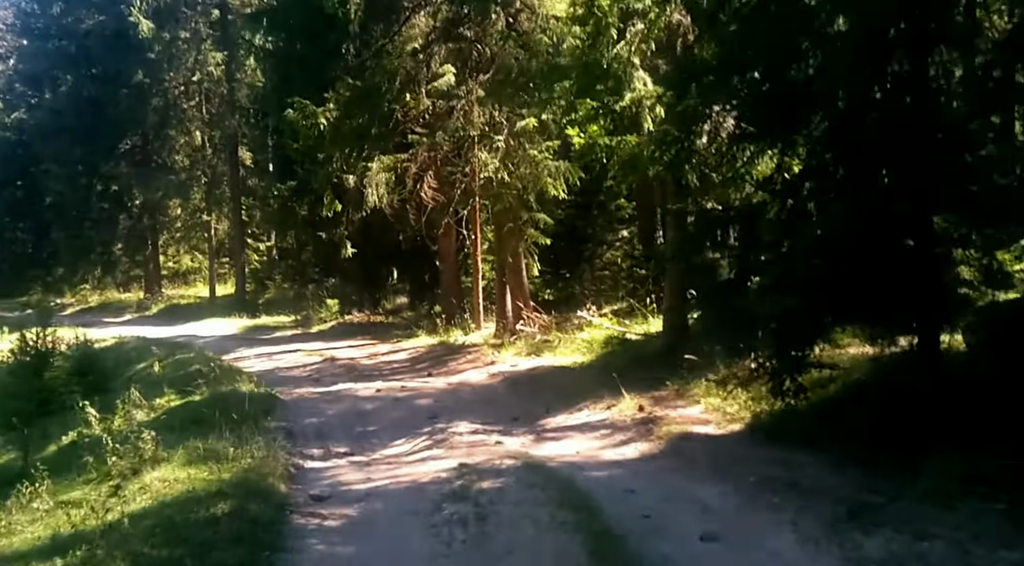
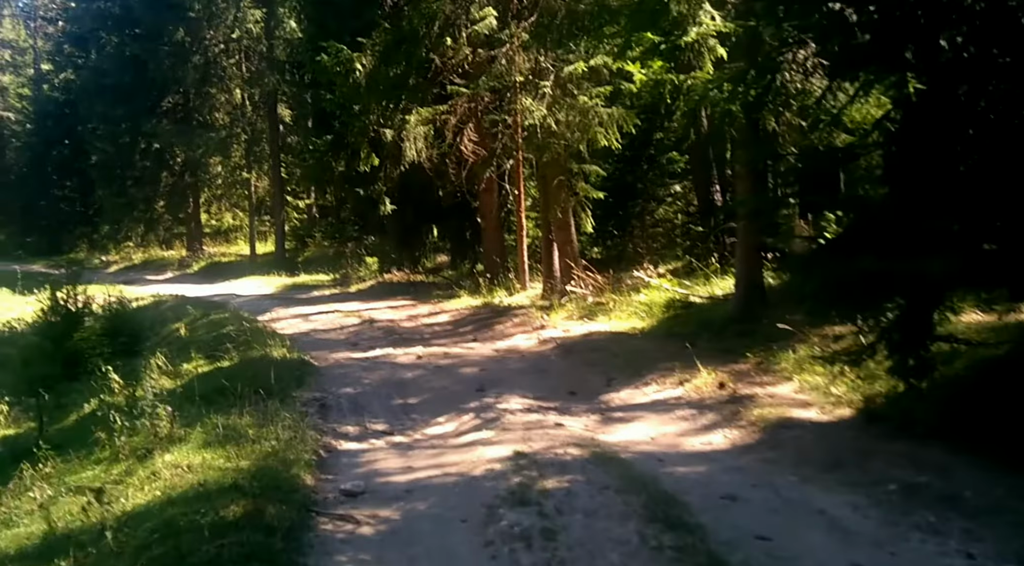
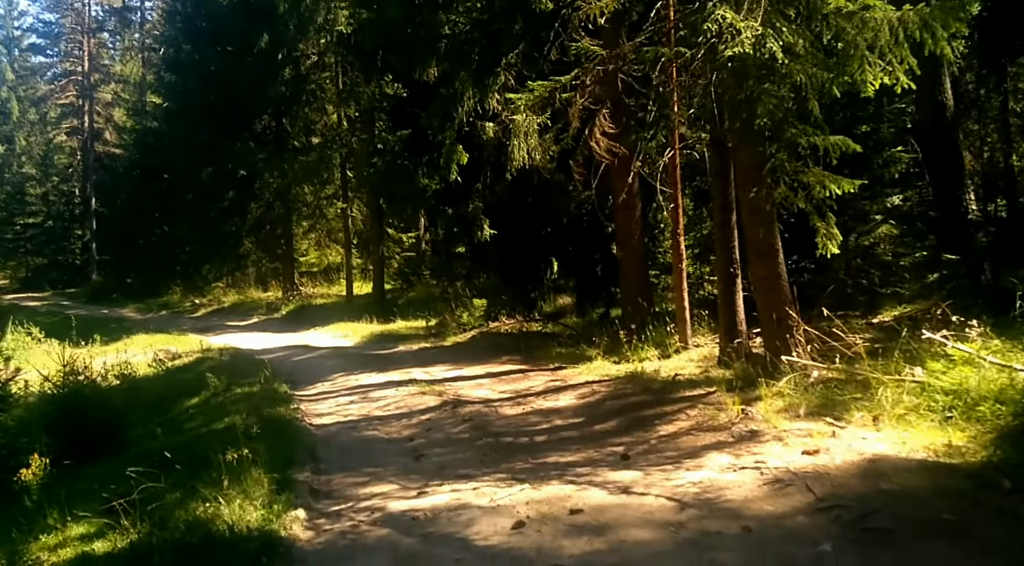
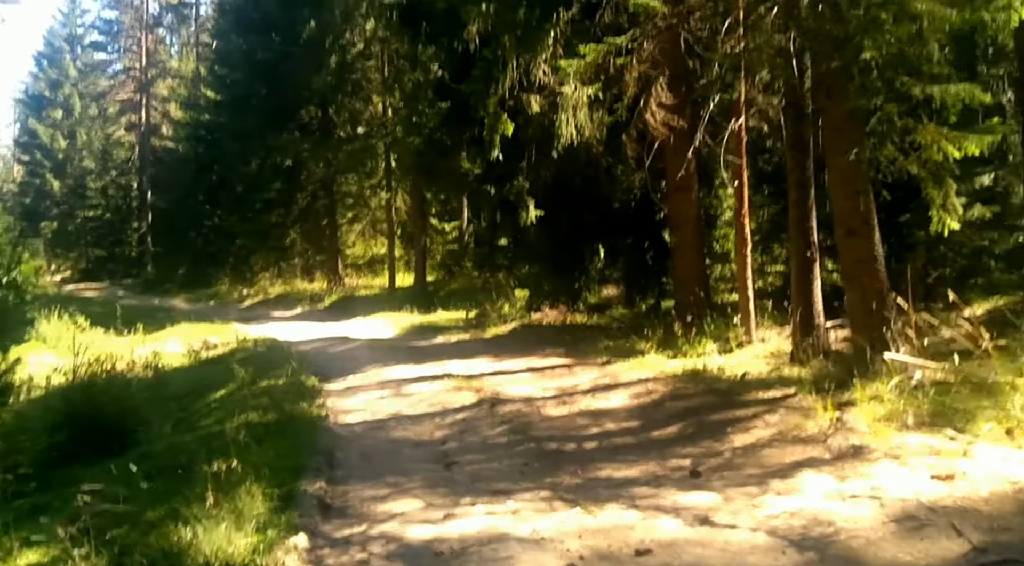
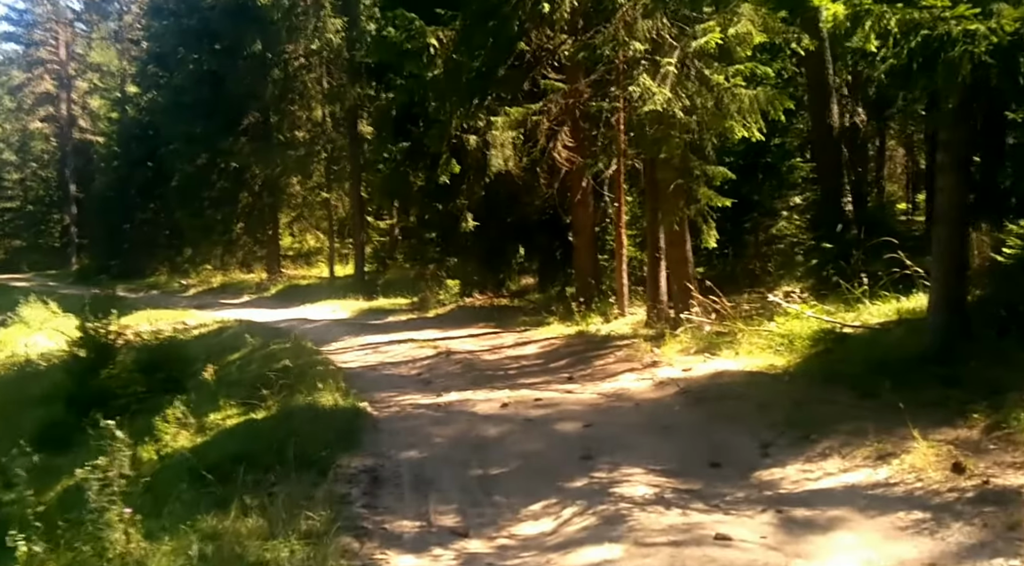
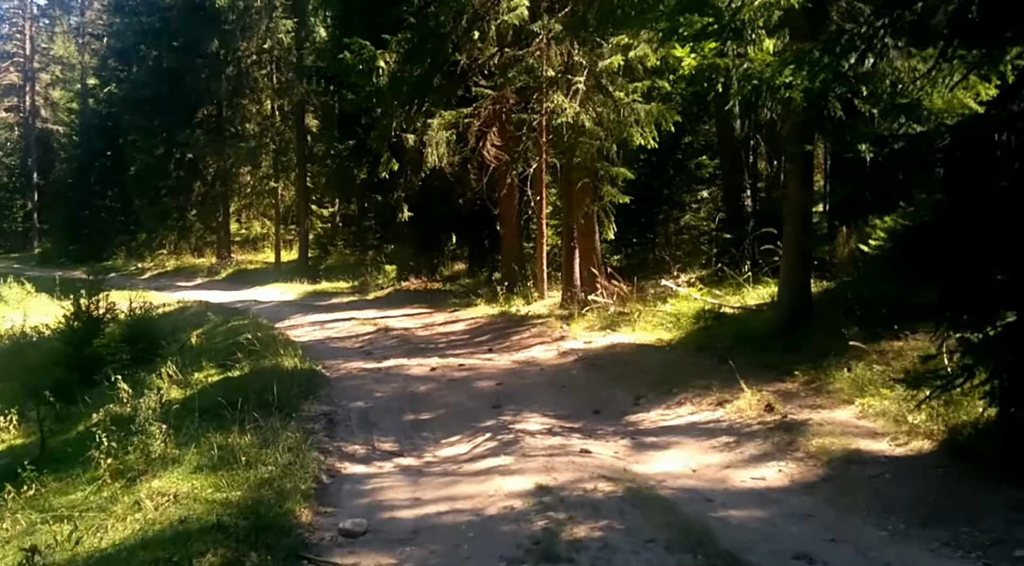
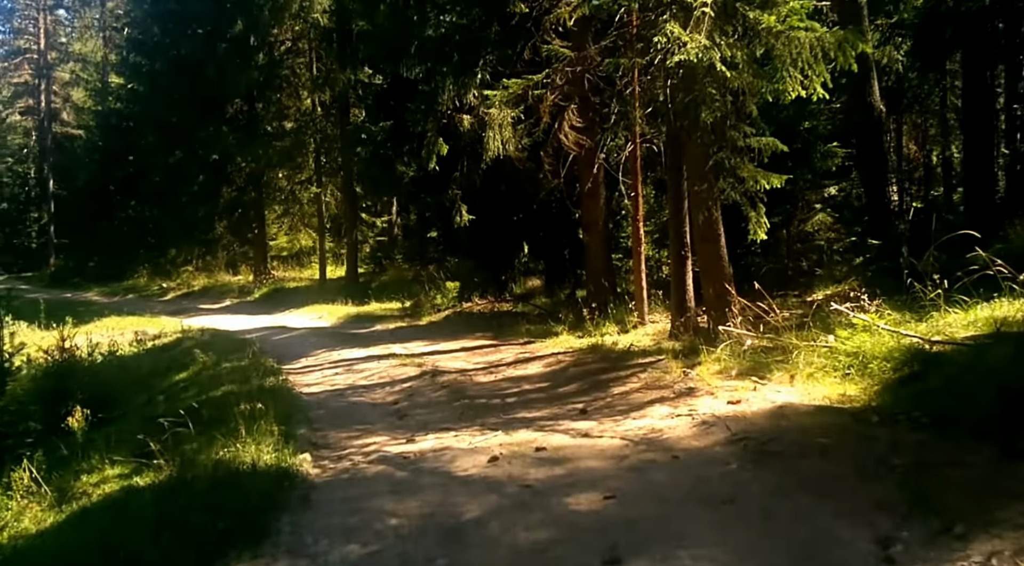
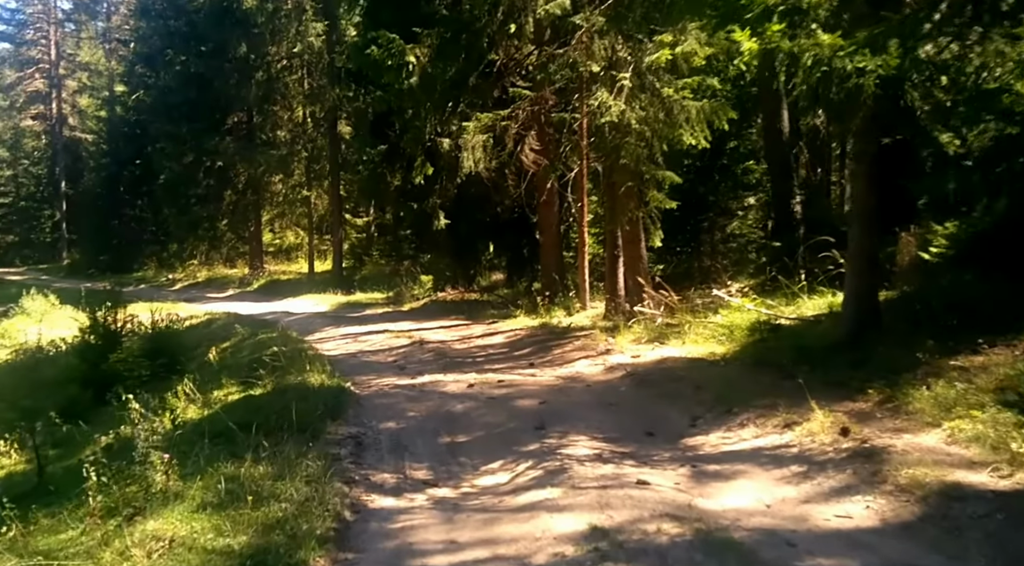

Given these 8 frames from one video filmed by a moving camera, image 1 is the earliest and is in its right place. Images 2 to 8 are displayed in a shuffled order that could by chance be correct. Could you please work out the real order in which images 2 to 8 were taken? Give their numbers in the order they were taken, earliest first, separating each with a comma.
2, 6, 8, 5, 7, 3, 4
